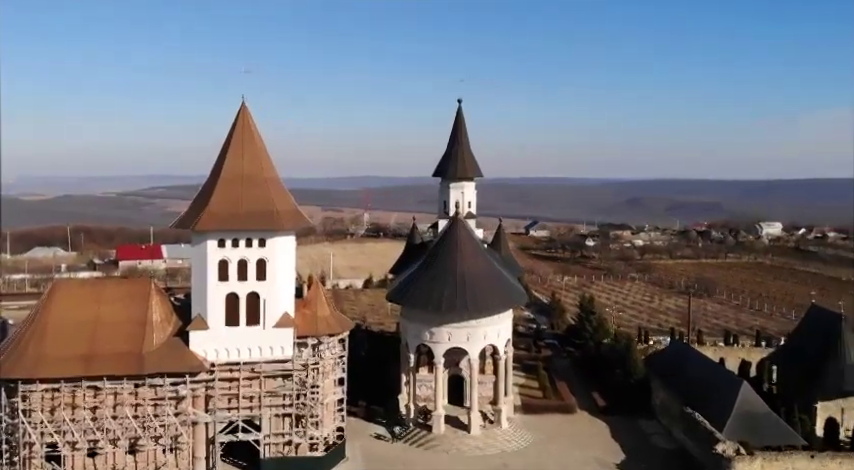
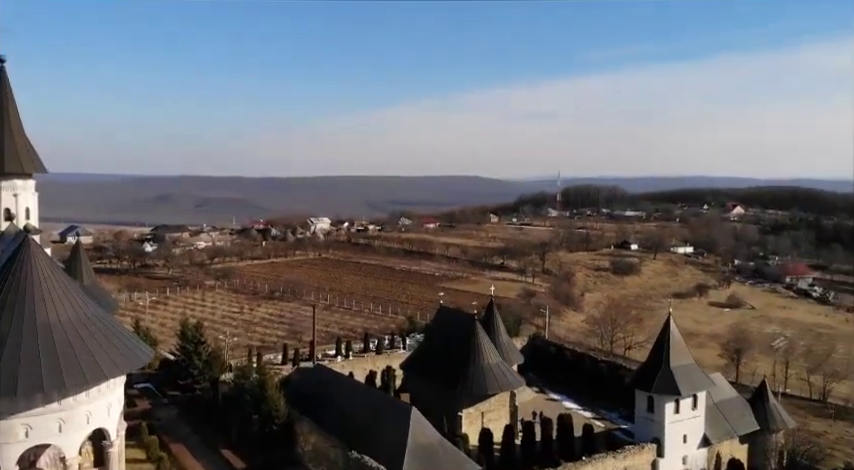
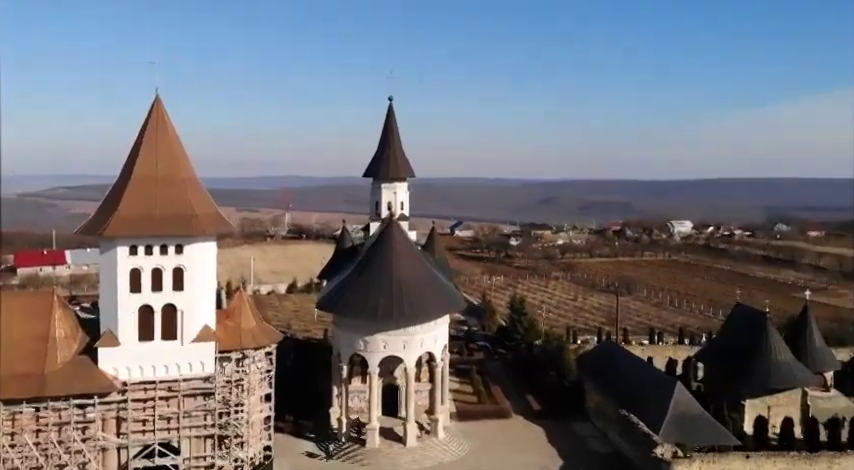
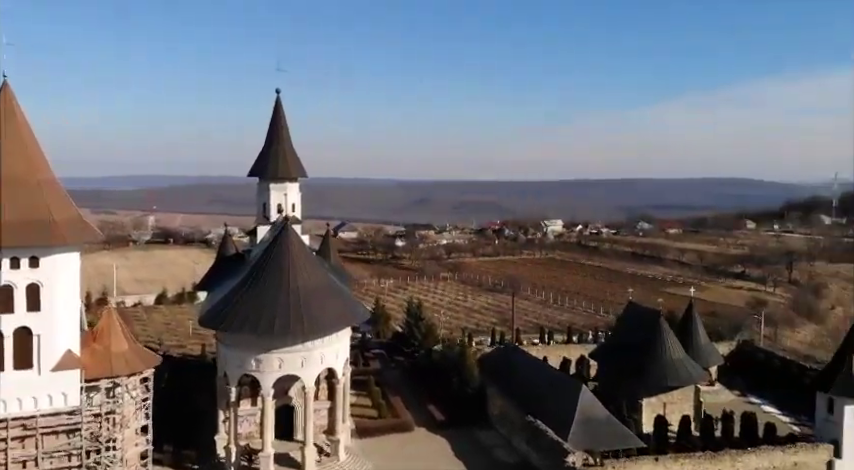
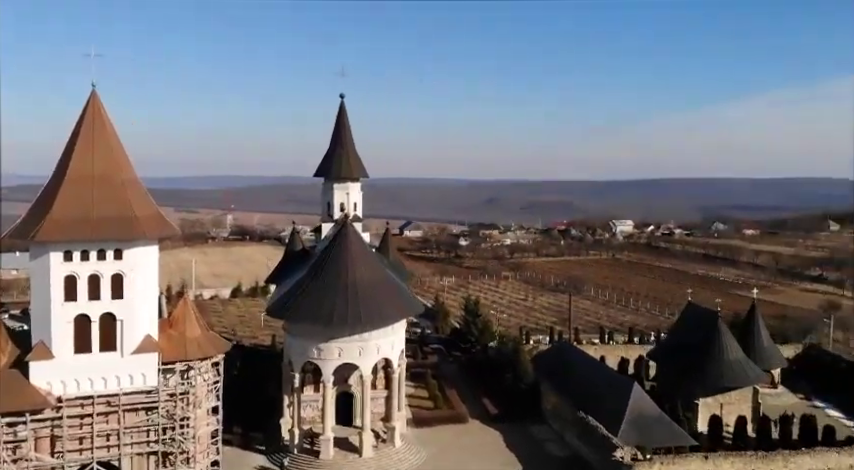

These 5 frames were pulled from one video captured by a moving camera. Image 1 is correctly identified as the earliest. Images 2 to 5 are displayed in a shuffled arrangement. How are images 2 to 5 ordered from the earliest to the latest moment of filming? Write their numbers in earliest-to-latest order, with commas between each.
3, 5, 4, 2
